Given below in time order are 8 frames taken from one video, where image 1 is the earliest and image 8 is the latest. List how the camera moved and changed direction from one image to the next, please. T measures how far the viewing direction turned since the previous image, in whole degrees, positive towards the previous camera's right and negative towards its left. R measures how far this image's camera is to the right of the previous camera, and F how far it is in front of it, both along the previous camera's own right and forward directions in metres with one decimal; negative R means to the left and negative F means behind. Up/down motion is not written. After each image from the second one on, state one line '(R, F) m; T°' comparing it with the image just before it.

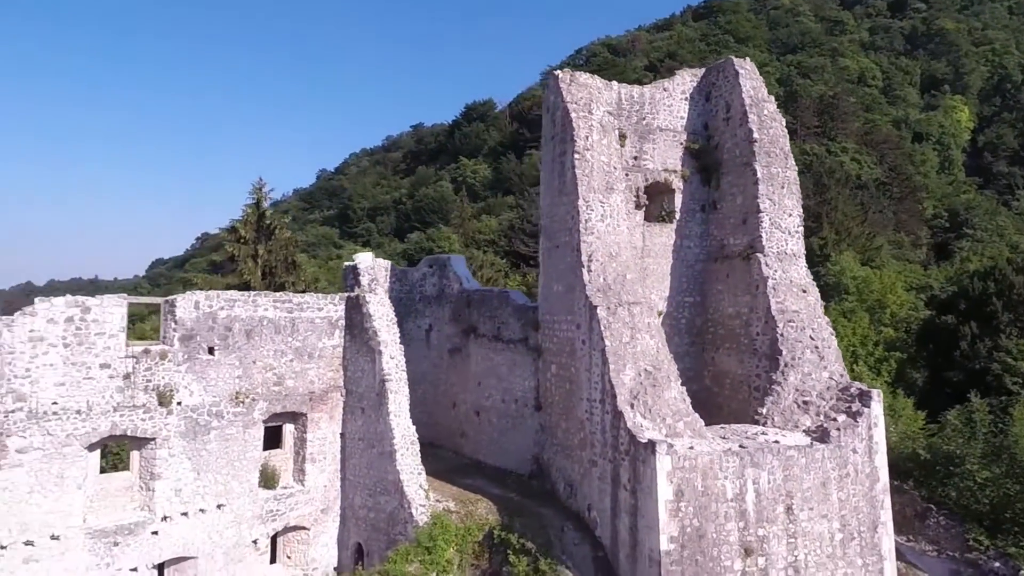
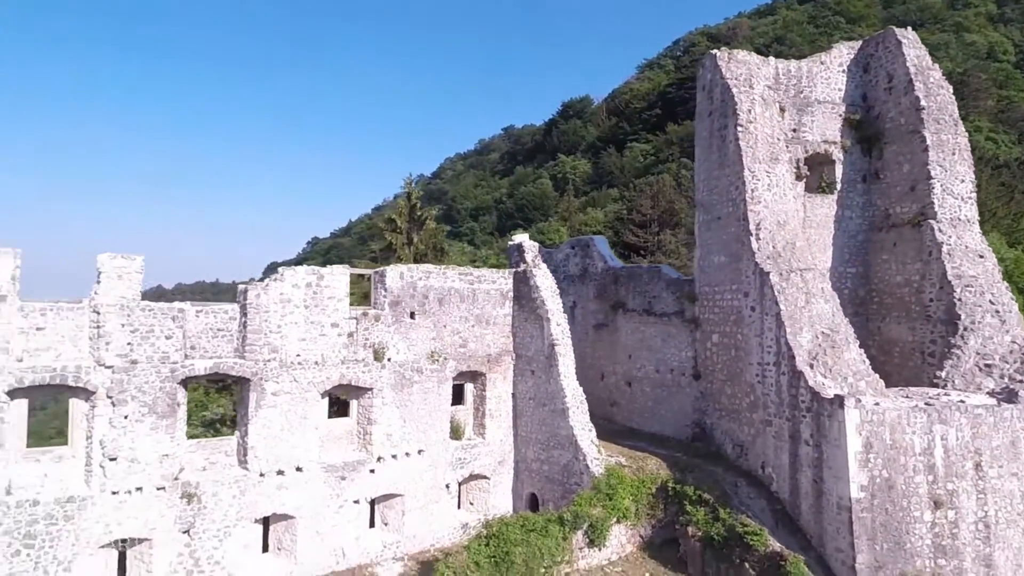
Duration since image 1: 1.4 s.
(-1.5, -1.0) m; -8°
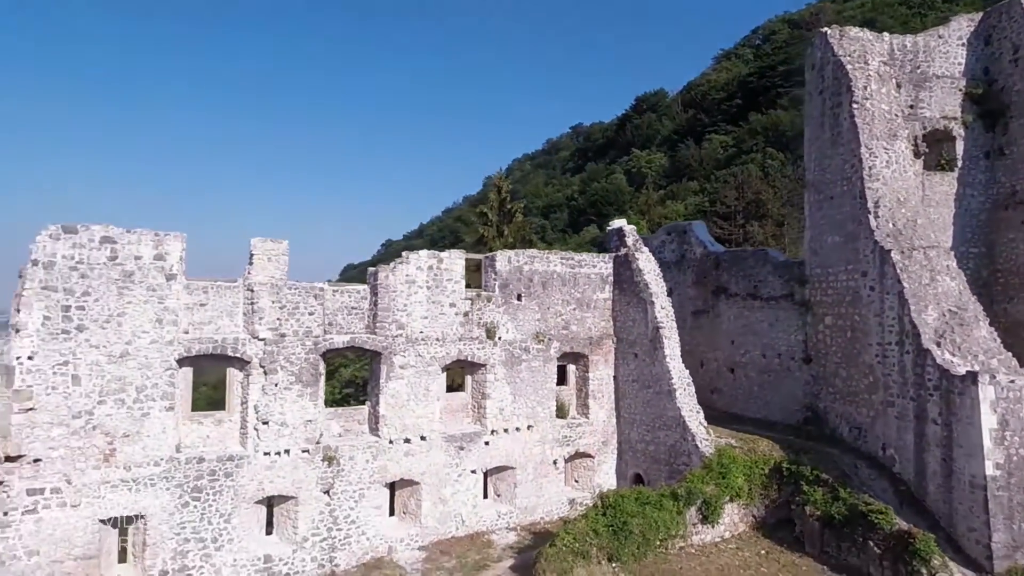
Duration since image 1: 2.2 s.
(-0.8, -0.4) m; -6°
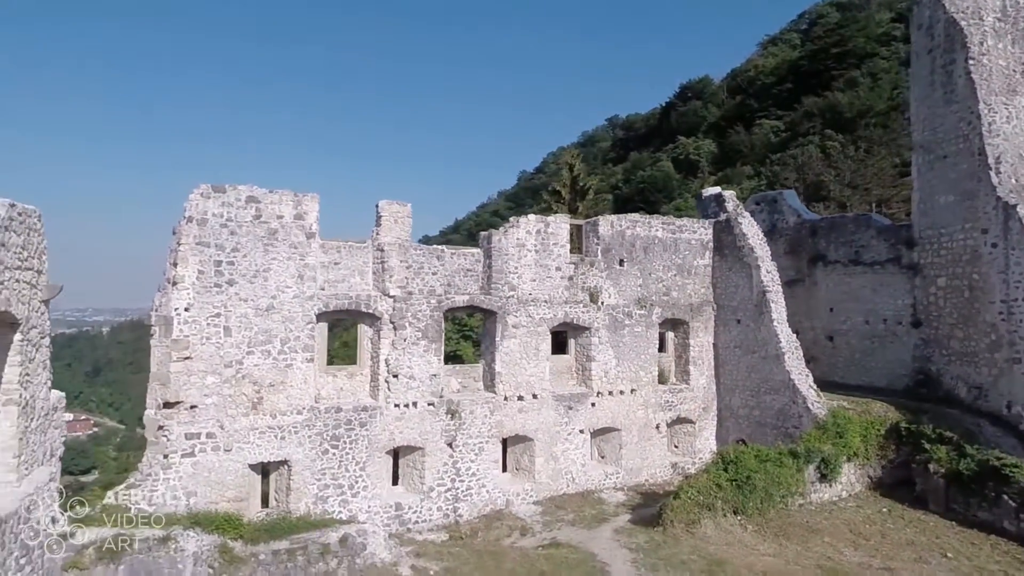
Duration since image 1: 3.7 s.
(-1.4, -0.3) m; -3°
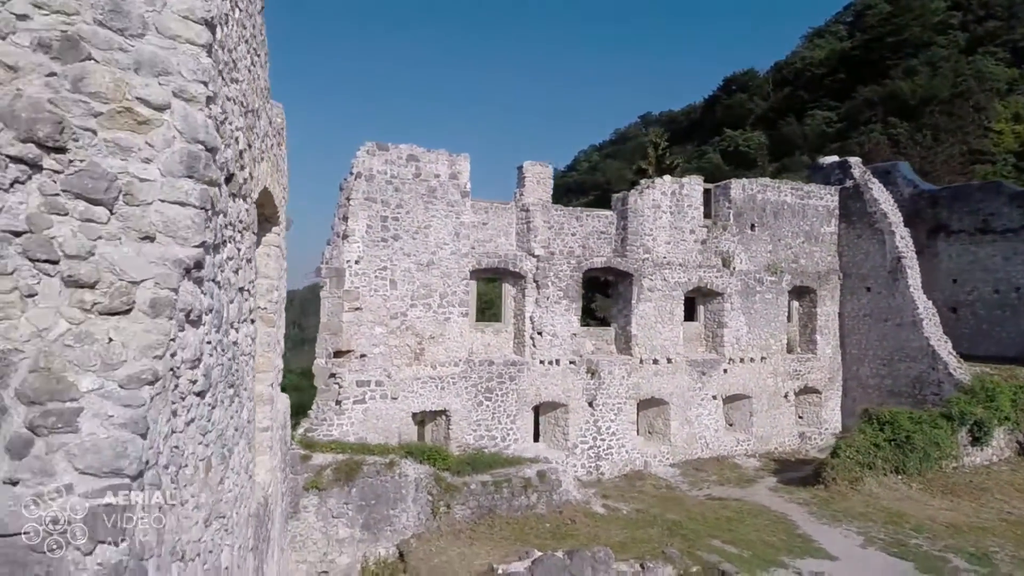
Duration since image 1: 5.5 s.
(-2.0, -0.1) m; -2°
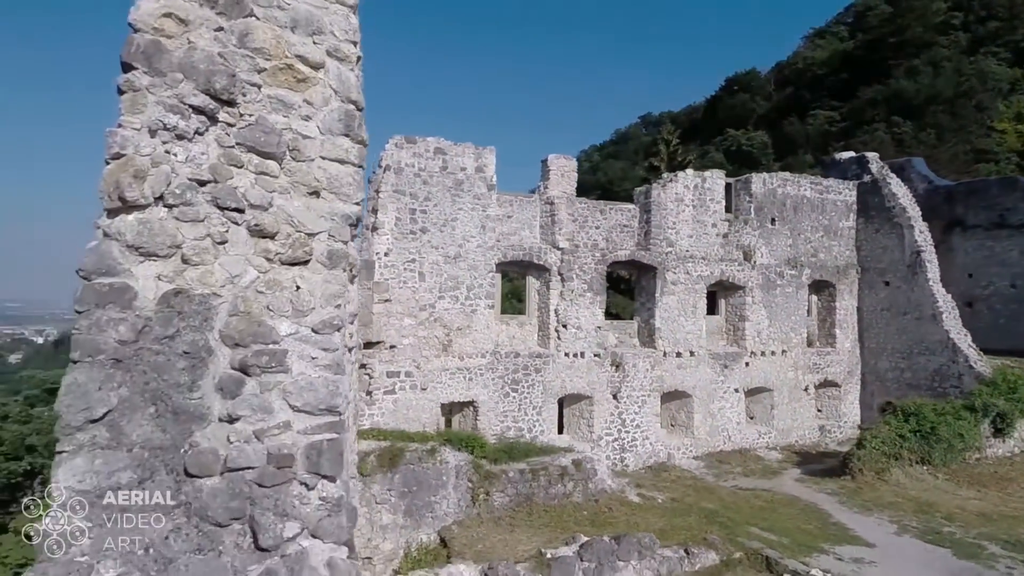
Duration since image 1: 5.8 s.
(-0.5, 0.0) m; 0°
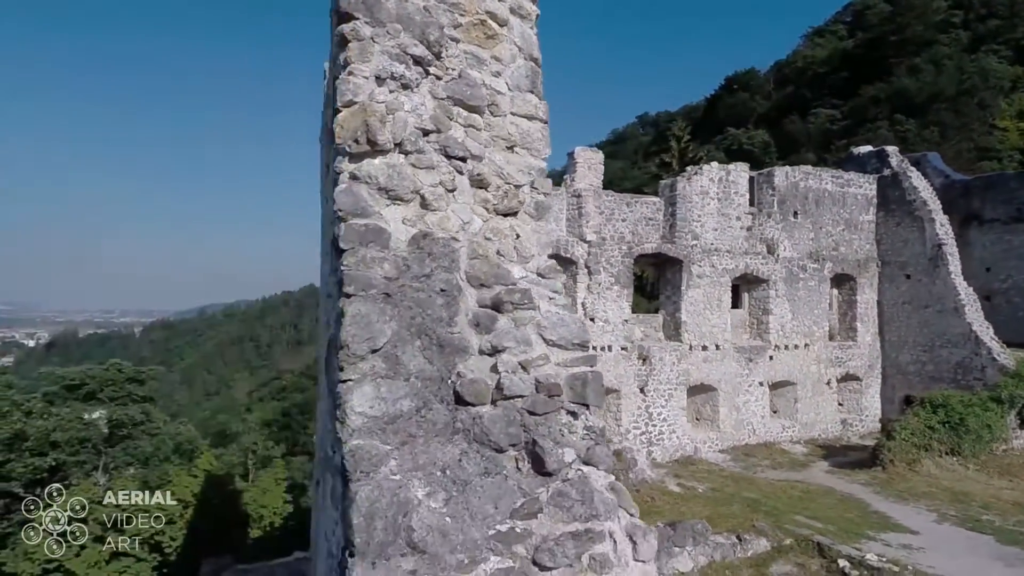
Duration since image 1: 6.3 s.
(-0.5, 0.0) m; 0°
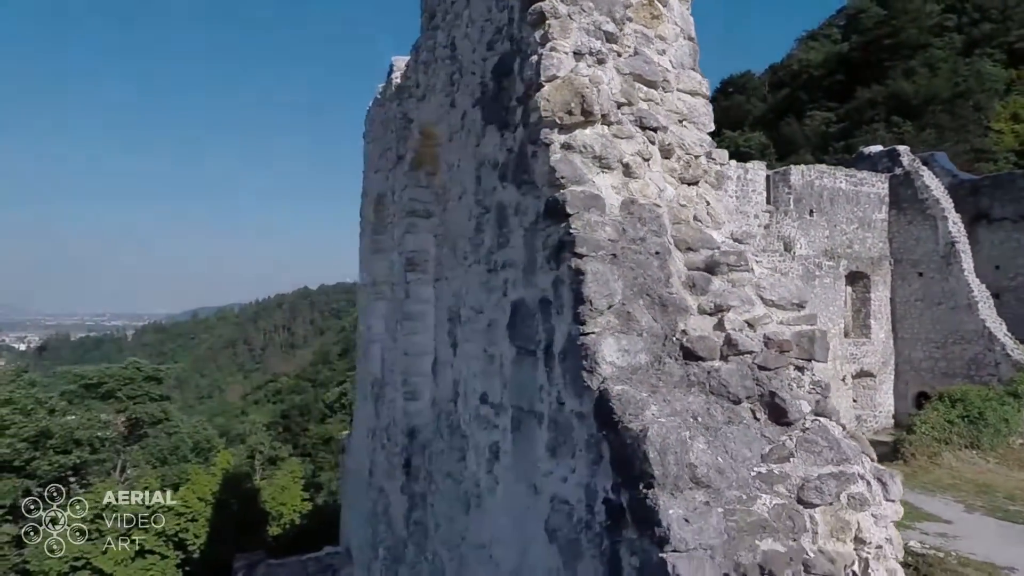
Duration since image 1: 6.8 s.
(-0.5, -0.1) m; +1°
